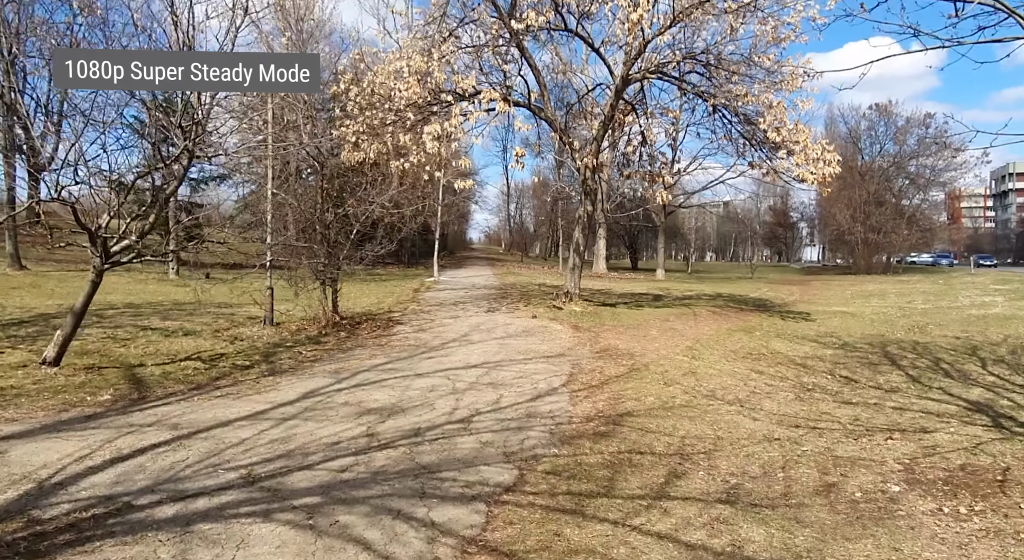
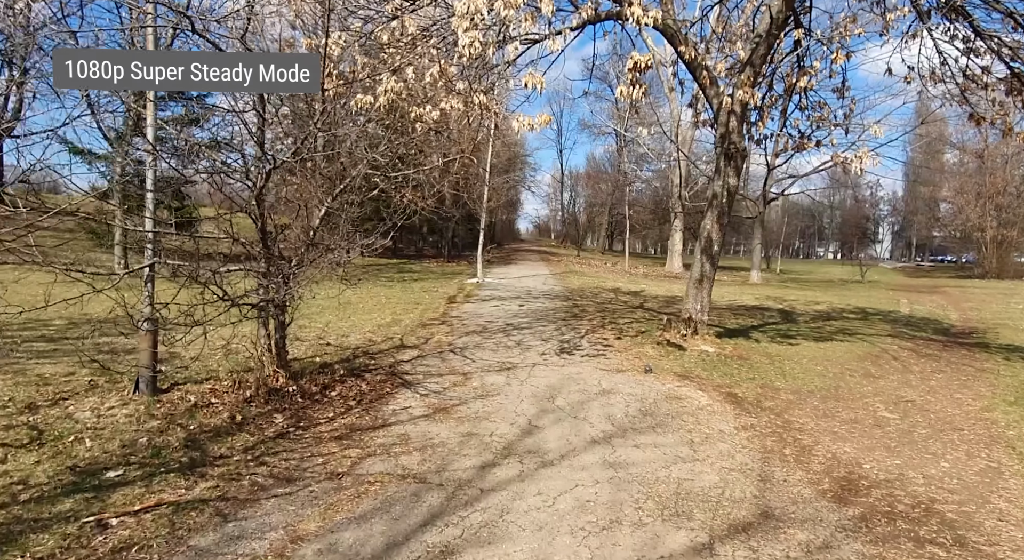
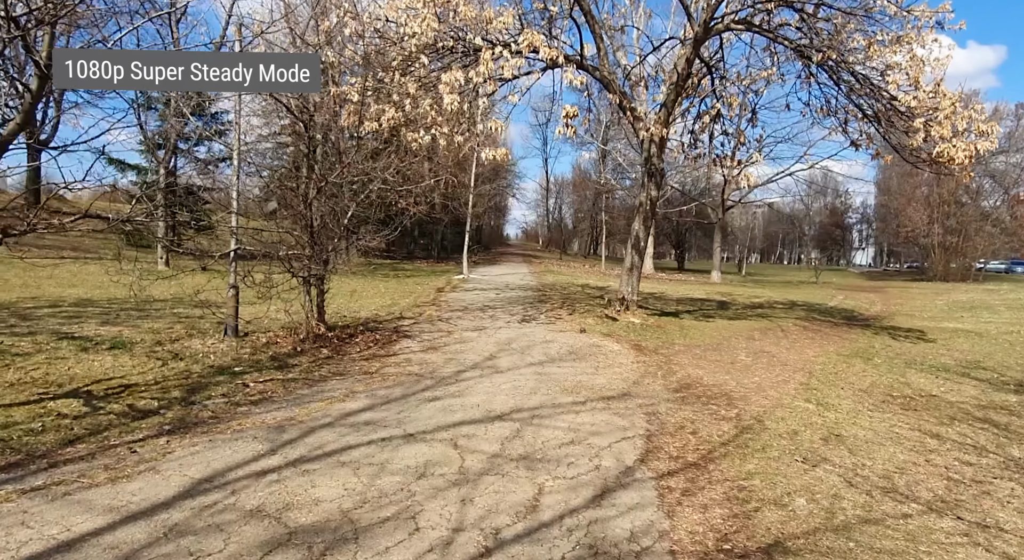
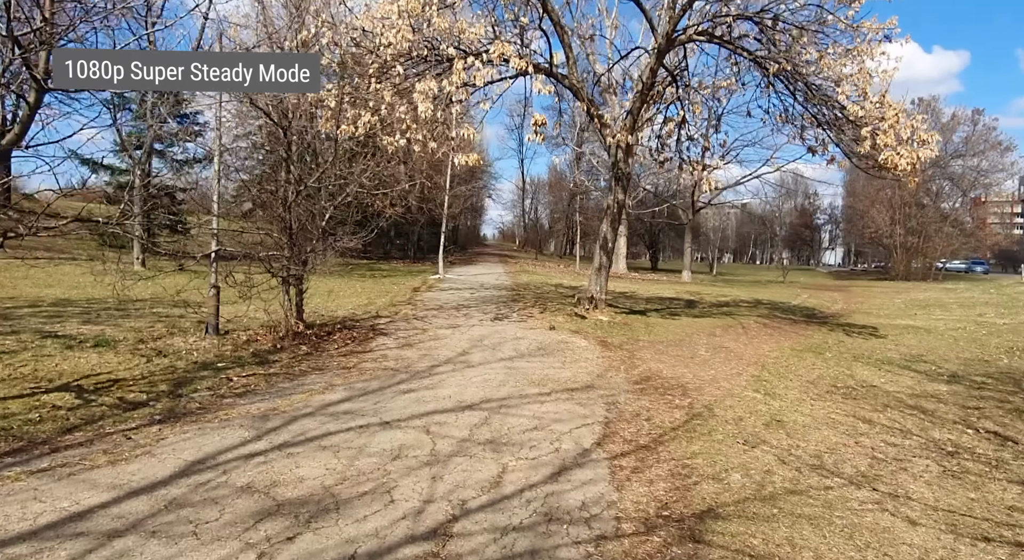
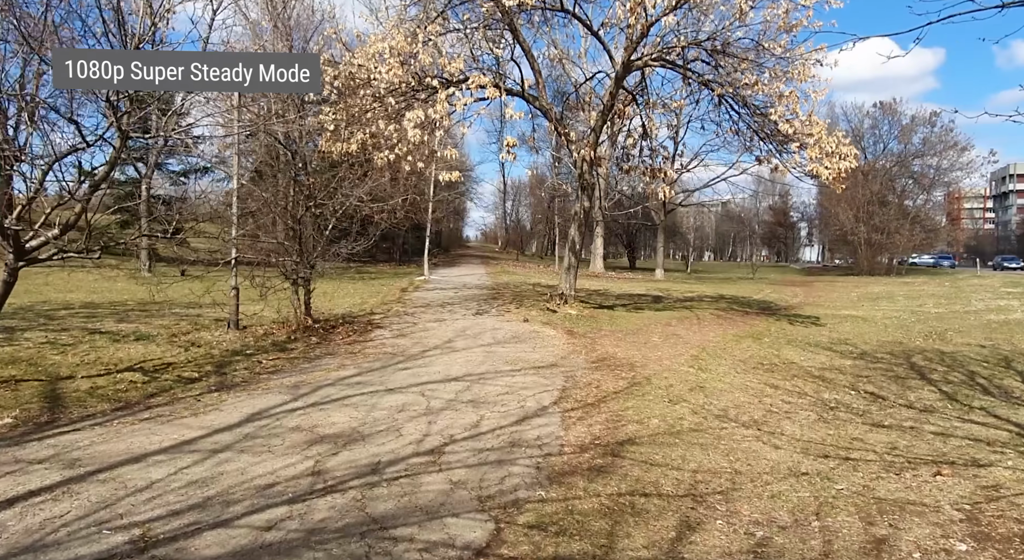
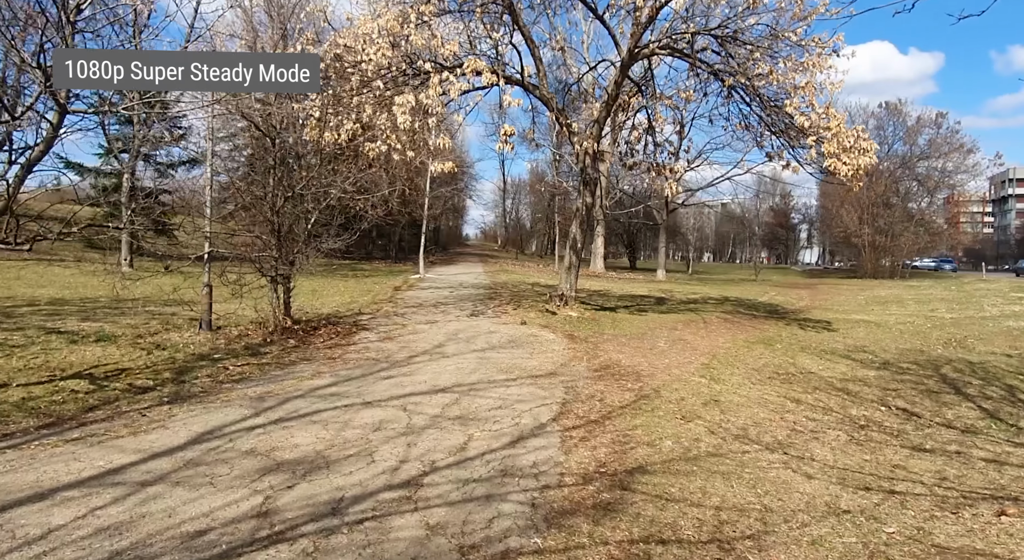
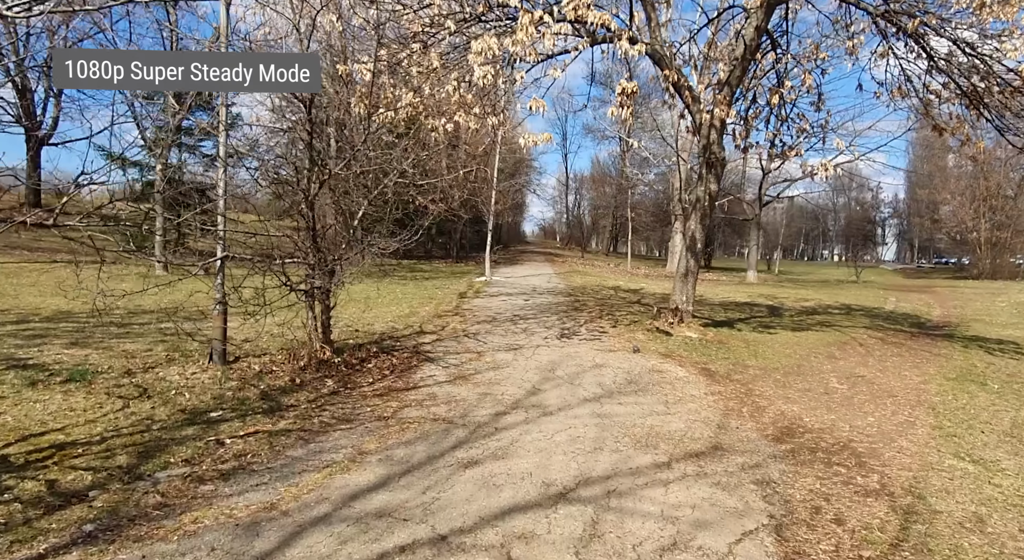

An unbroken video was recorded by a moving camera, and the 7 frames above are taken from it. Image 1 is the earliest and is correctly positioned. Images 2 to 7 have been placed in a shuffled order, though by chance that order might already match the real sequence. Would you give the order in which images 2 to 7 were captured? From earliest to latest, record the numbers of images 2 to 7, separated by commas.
5, 6, 4, 3, 7, 2
